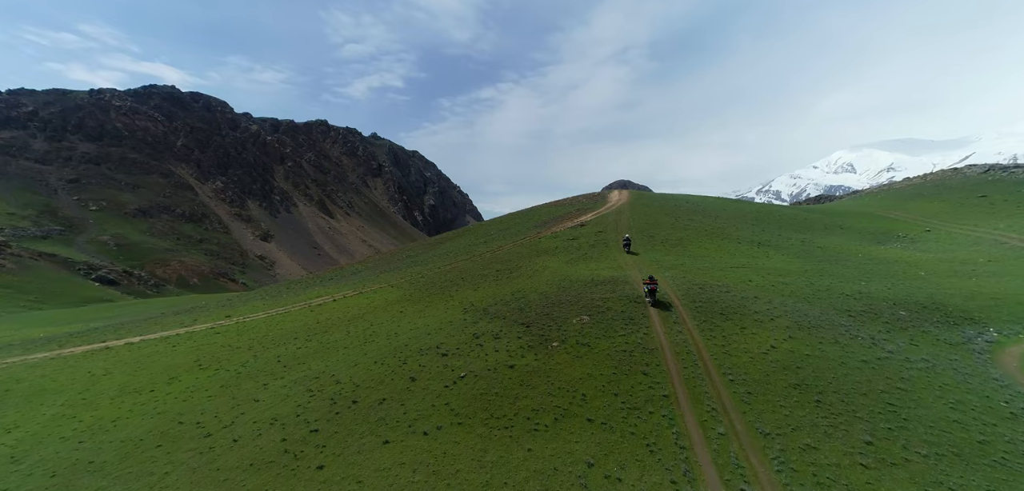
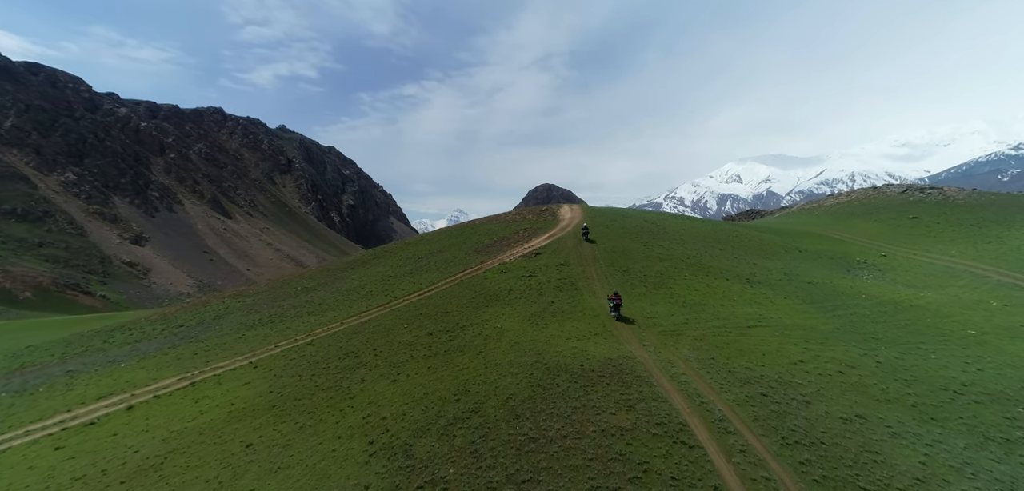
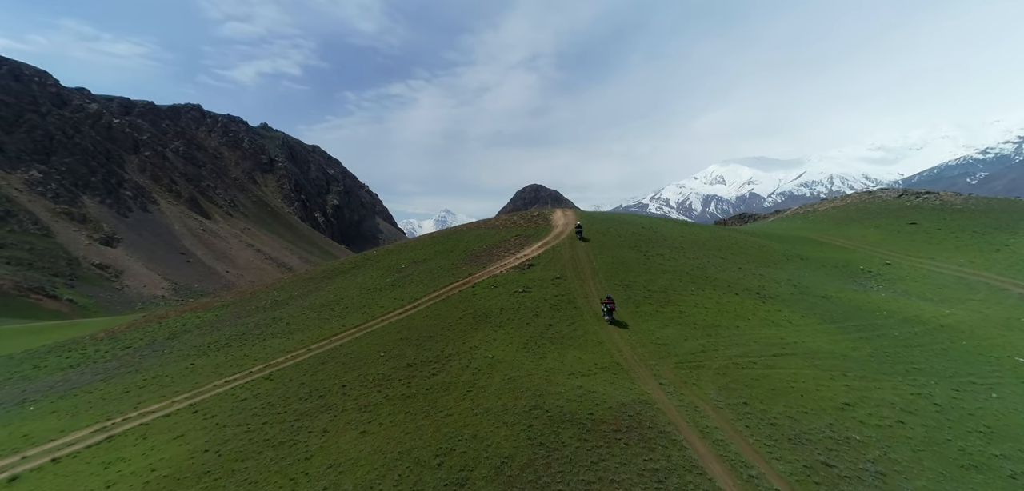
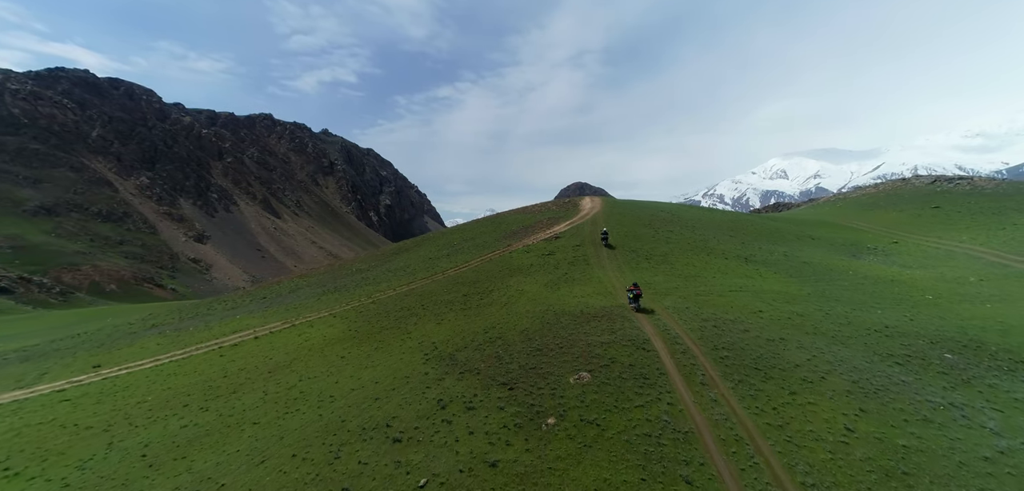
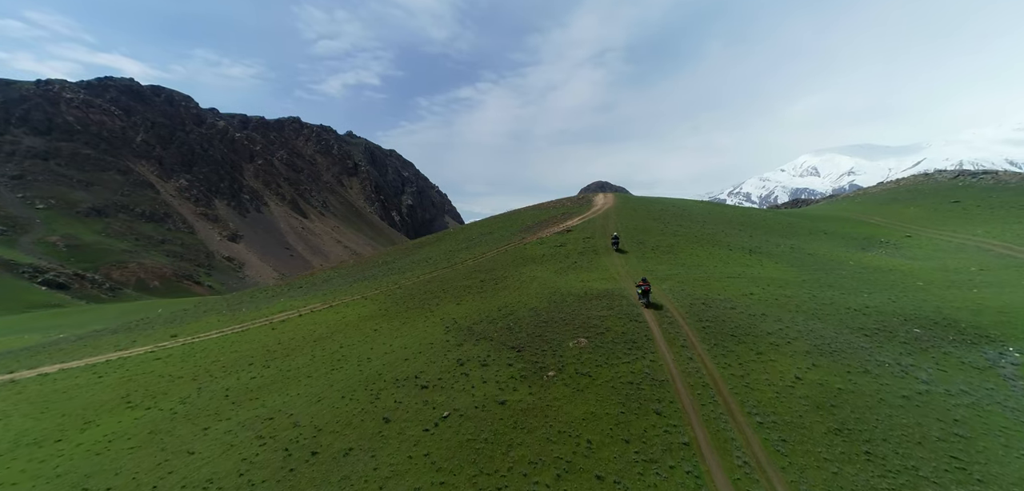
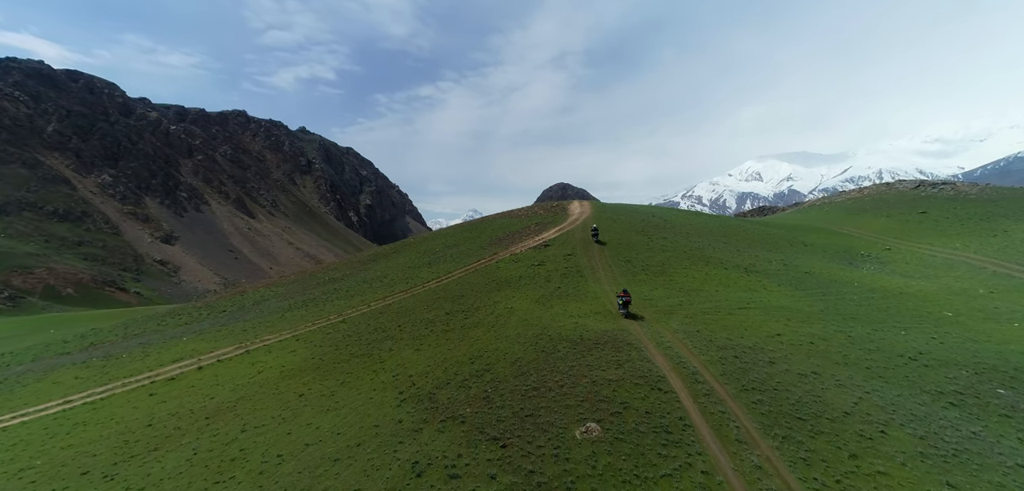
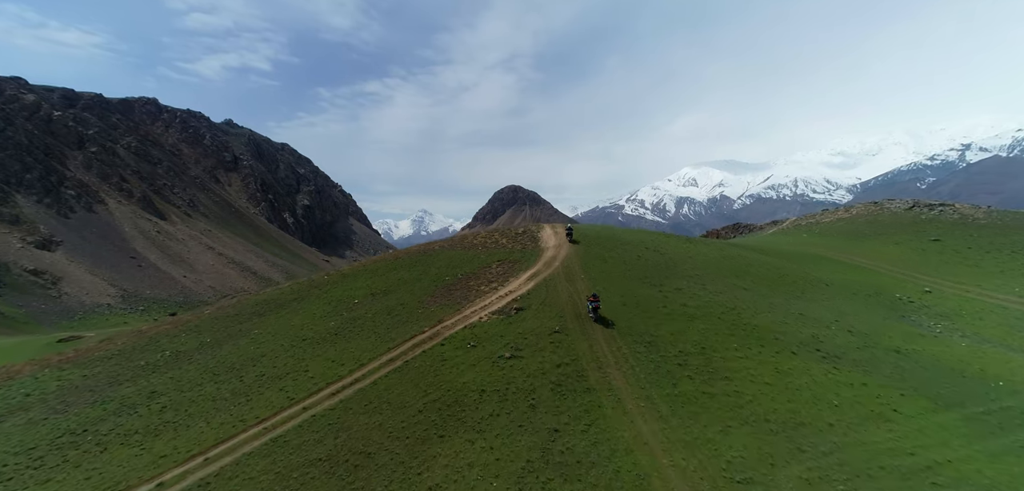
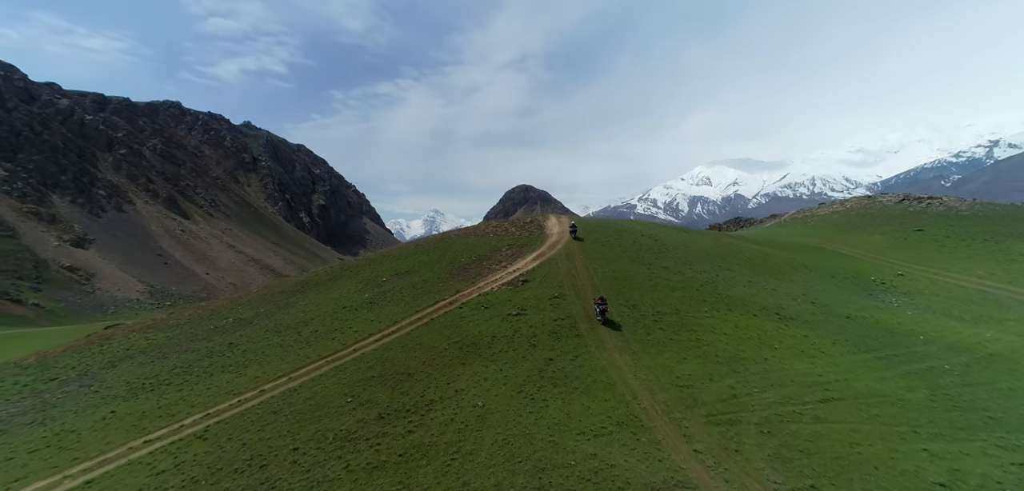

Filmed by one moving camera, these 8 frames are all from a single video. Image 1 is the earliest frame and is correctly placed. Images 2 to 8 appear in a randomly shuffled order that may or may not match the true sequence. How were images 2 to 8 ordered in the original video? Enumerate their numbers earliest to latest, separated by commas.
5, 4, 6, 2, 3, 8, 7
